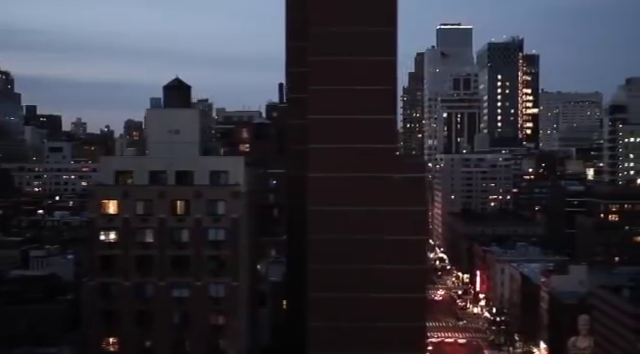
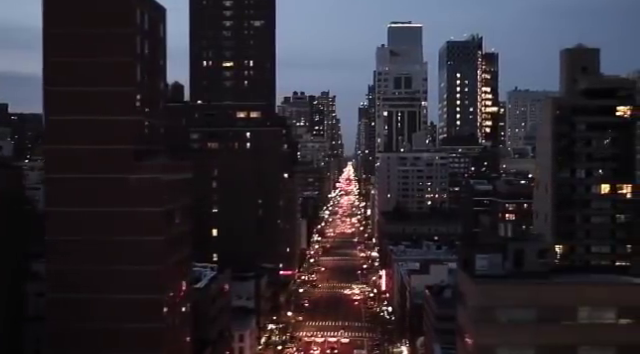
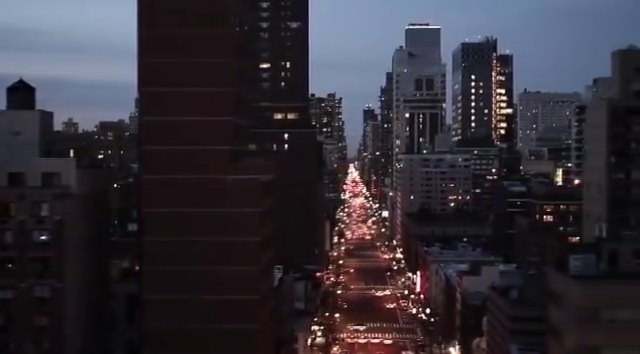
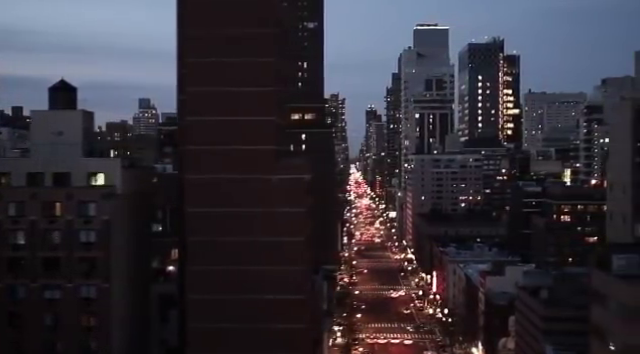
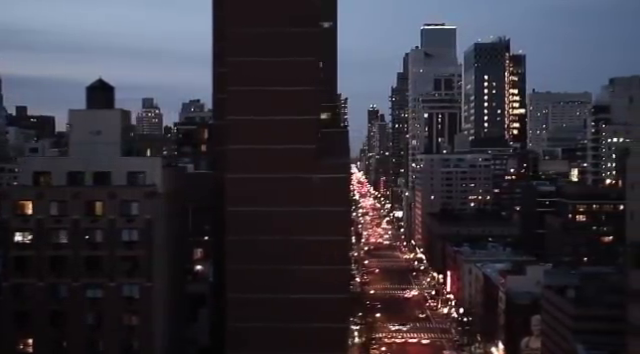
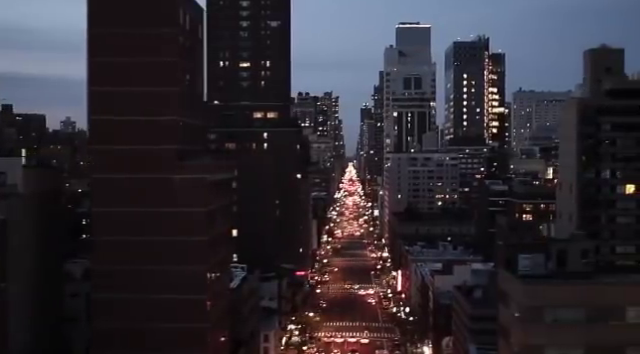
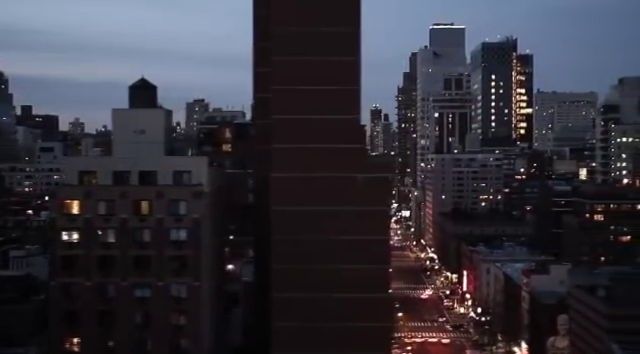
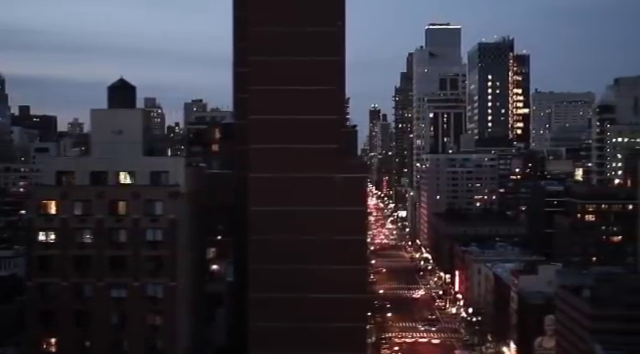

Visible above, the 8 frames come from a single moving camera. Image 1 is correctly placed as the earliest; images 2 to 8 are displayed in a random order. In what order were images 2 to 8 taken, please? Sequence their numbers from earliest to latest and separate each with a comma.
7, 8, 5, 4, 3, 6, 2
